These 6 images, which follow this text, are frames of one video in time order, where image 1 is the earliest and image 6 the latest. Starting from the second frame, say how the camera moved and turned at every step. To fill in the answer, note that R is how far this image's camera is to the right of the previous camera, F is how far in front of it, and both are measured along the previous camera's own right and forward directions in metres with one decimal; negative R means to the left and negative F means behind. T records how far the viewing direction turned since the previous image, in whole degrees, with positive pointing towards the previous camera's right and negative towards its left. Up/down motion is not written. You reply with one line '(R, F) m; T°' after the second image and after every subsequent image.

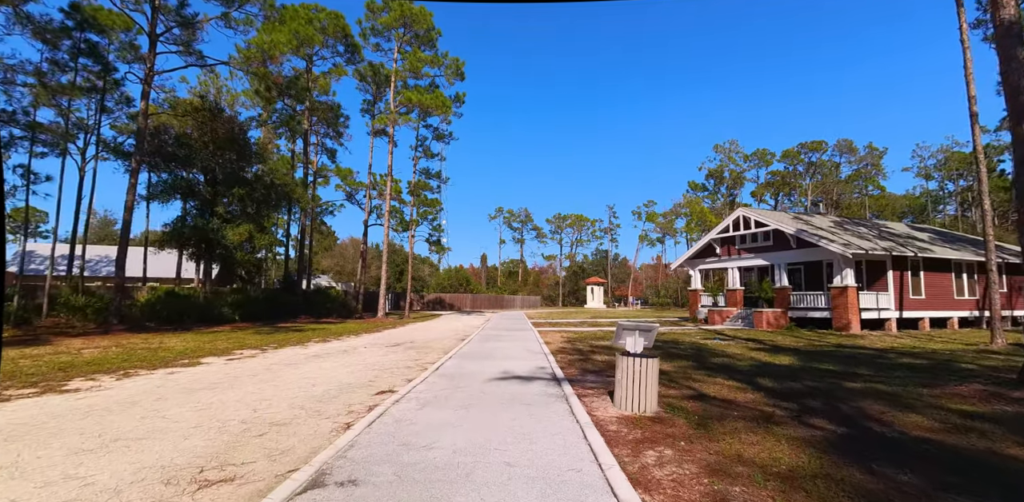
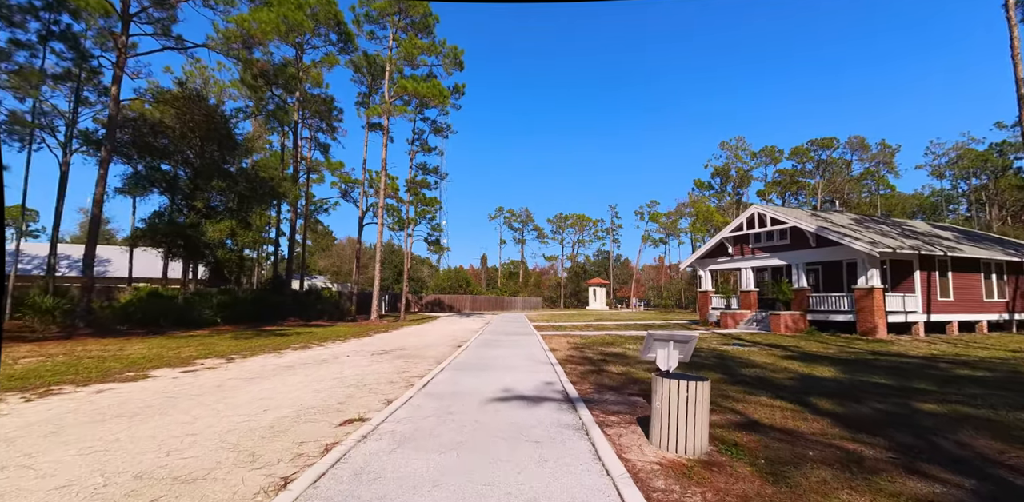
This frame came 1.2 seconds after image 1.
(0.0, +1.4) m; 0°
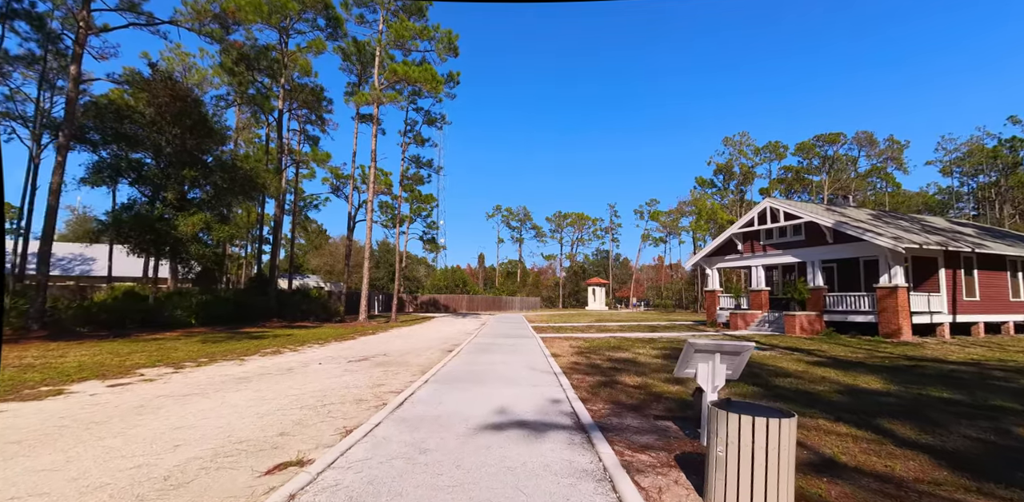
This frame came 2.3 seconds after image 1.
(0.0, +1.4) m; 0°
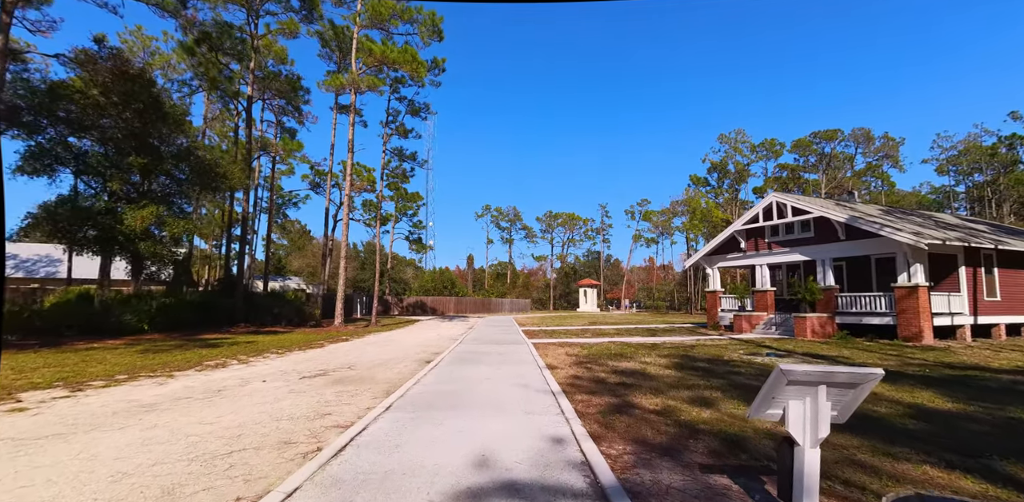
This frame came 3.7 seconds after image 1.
(0.0, +1.7) m; +1°
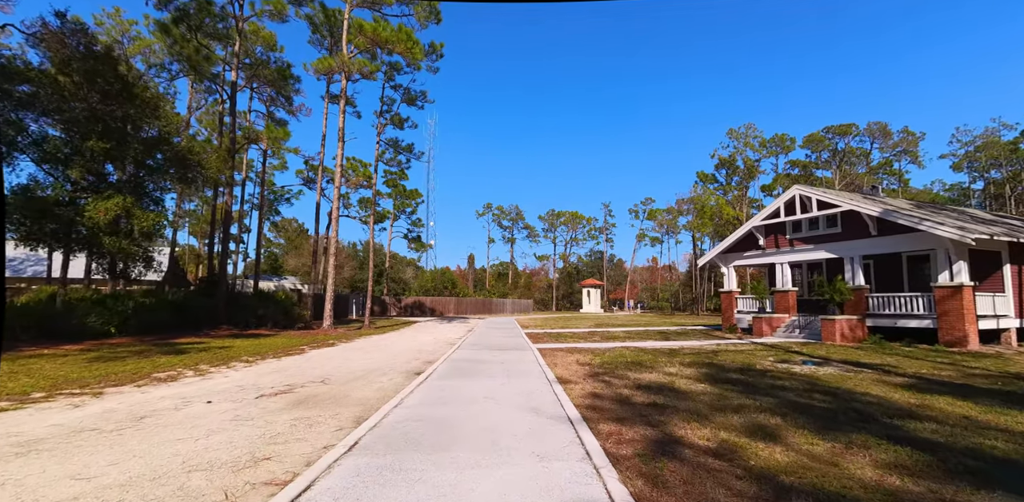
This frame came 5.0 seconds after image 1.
(-0.1, +1.5) m; 0°
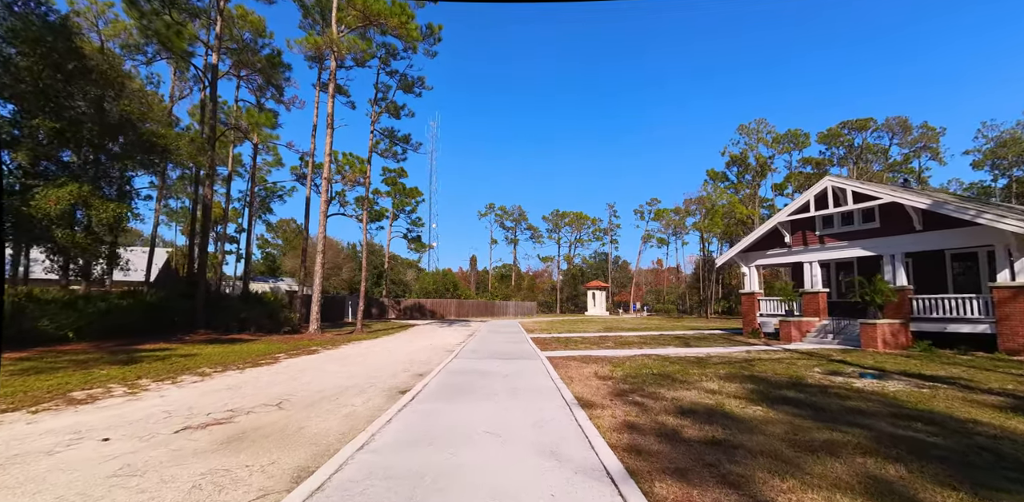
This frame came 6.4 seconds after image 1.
(-0.1, +1.7) m; 0°
